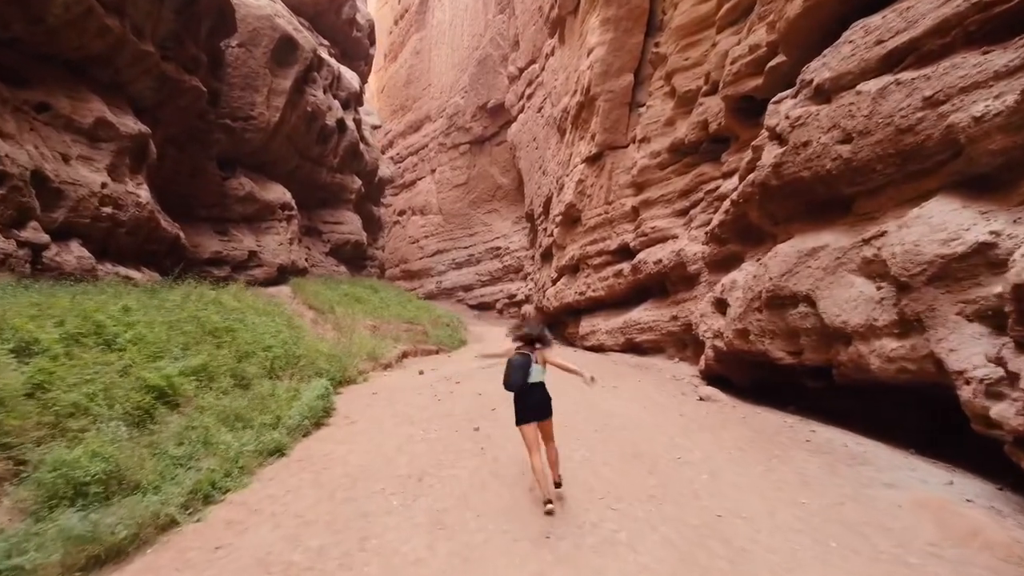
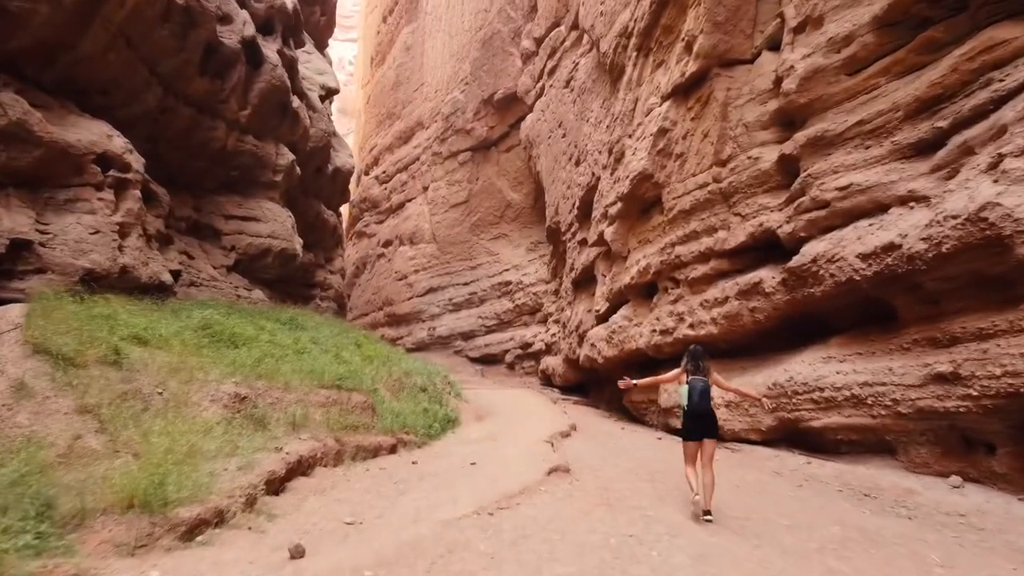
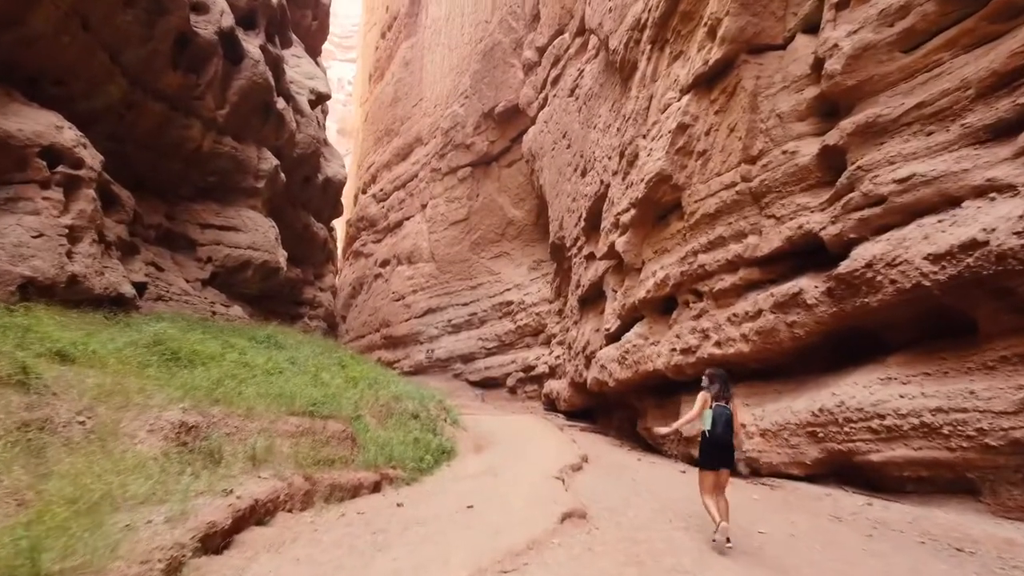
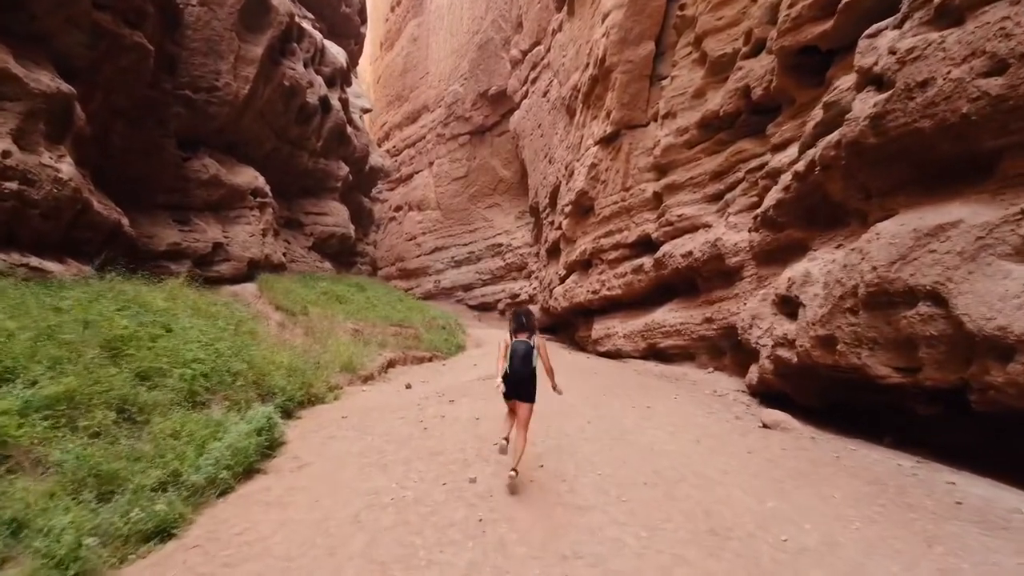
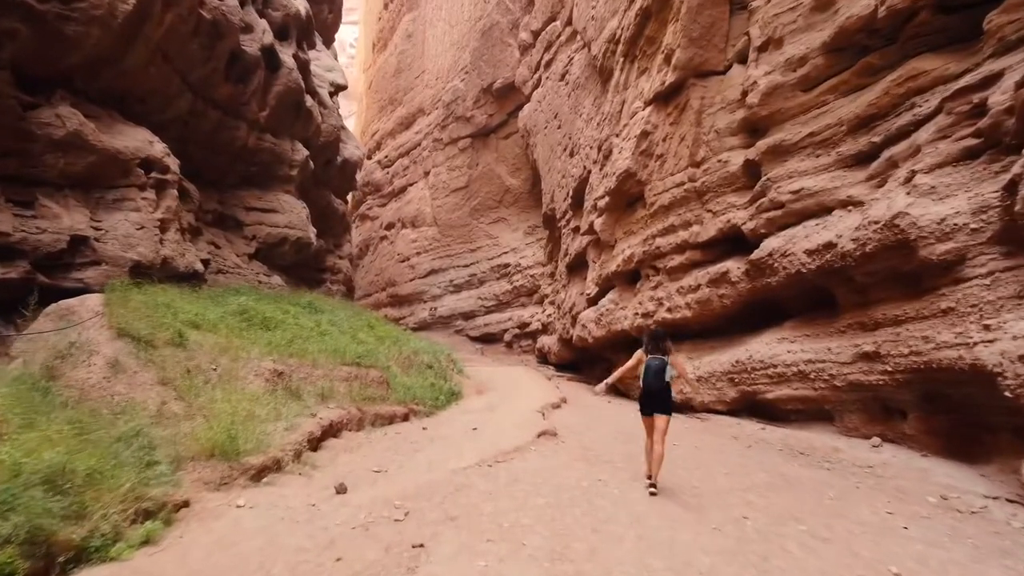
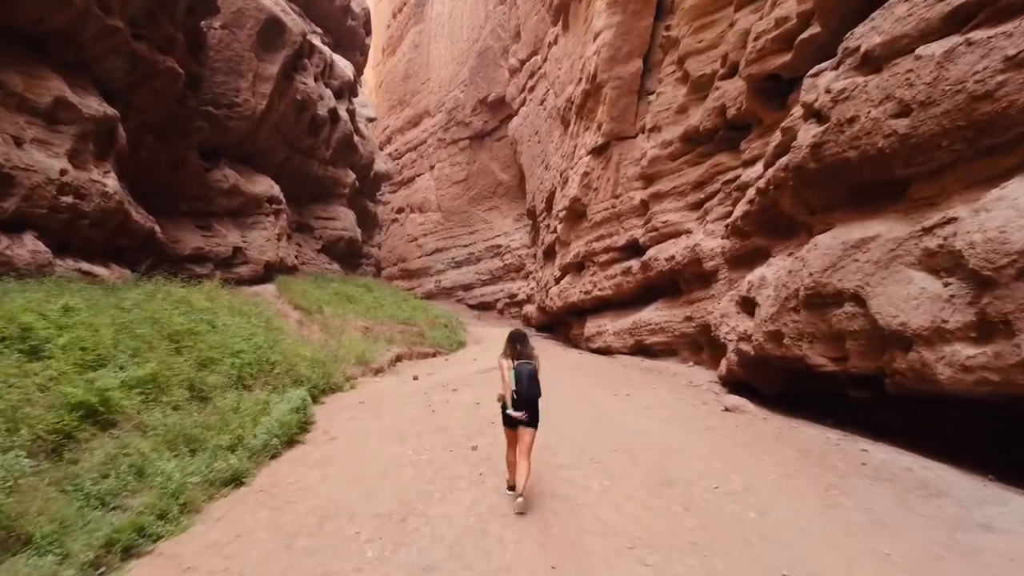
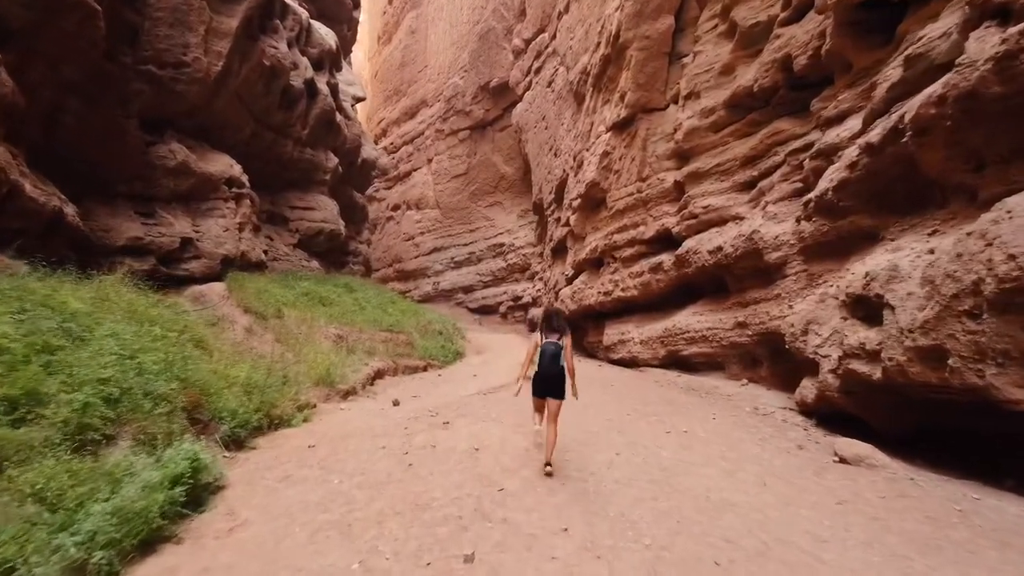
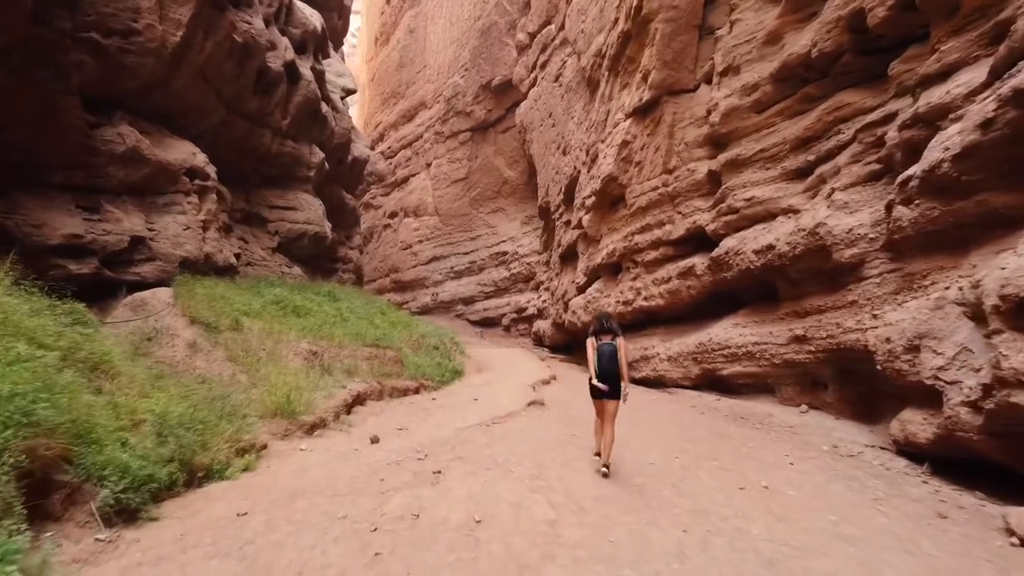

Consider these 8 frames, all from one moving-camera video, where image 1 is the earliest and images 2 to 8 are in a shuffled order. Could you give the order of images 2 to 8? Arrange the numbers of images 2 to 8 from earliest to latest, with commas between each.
6, 4, 7, 8, 5, 2, 3
